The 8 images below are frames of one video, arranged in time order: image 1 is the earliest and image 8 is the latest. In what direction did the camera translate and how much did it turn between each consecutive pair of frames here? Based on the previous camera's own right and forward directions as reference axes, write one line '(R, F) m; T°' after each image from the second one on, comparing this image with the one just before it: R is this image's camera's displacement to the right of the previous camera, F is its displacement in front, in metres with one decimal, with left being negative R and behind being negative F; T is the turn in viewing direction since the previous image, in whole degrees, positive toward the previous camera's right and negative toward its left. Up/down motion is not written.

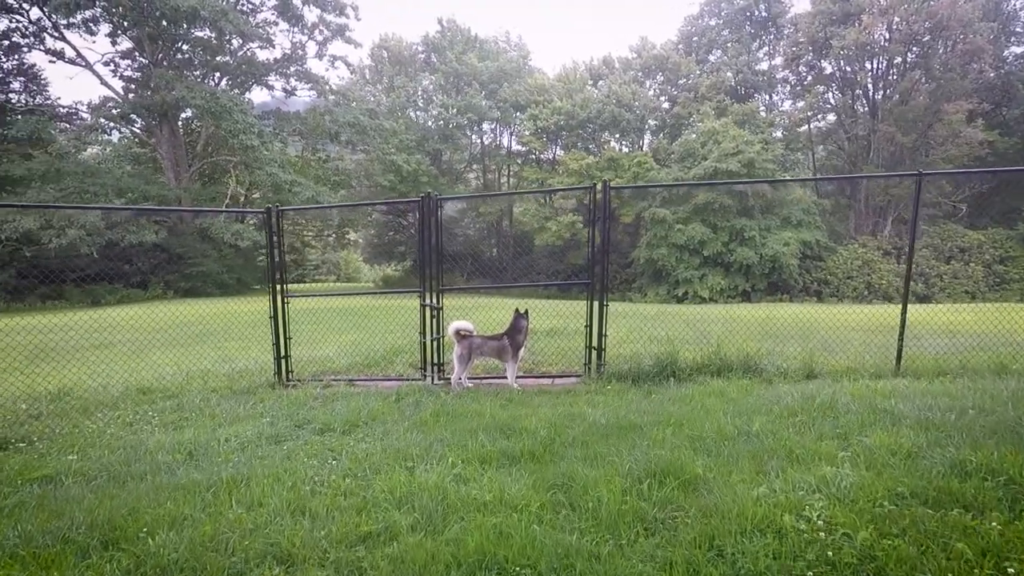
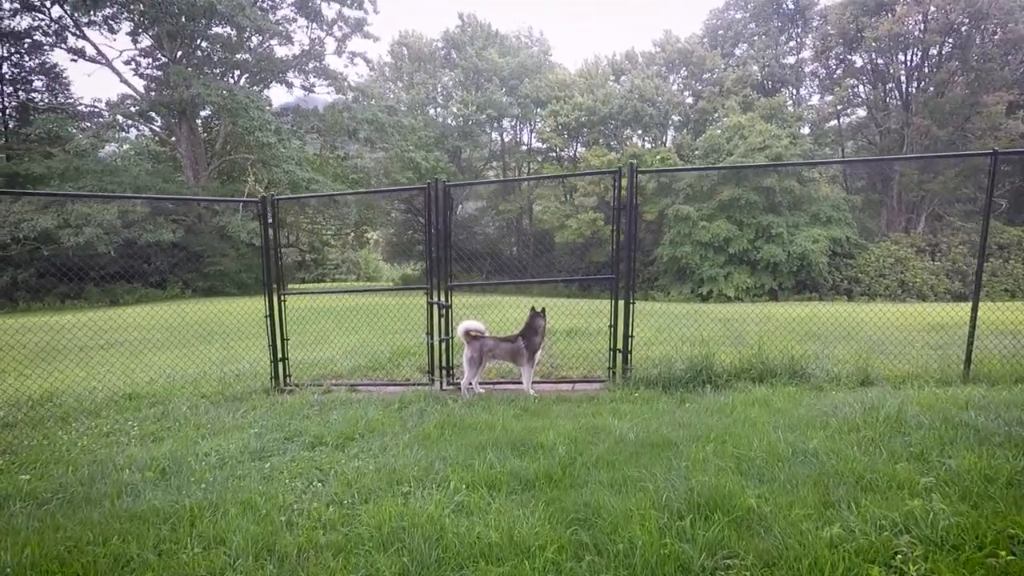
(0.0, +0.6) m; -2°
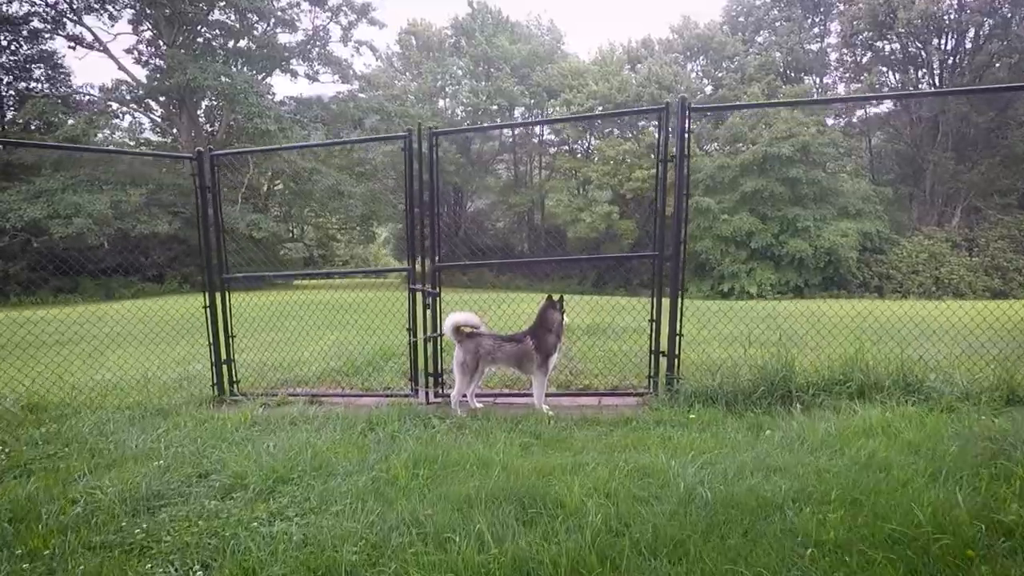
(0.0, +1.4) m; -1°
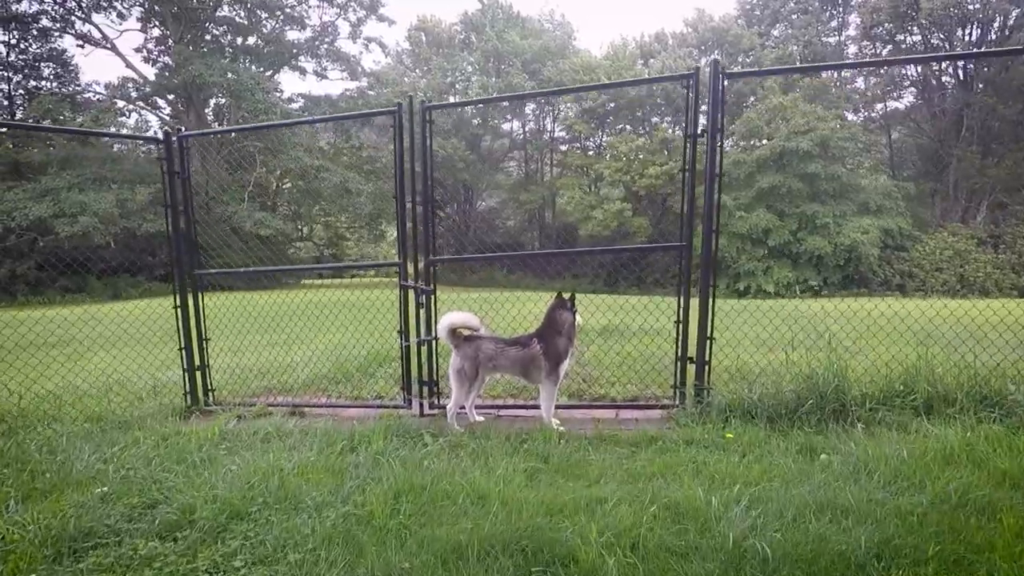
(0.0, +0.5) m; -1°
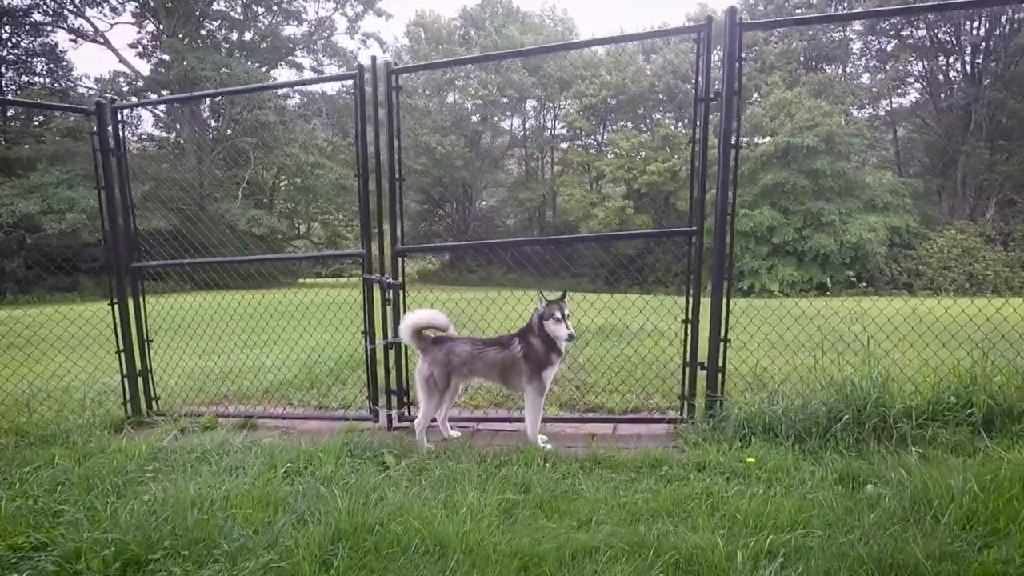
(+0.1, +0.5) m; 0°
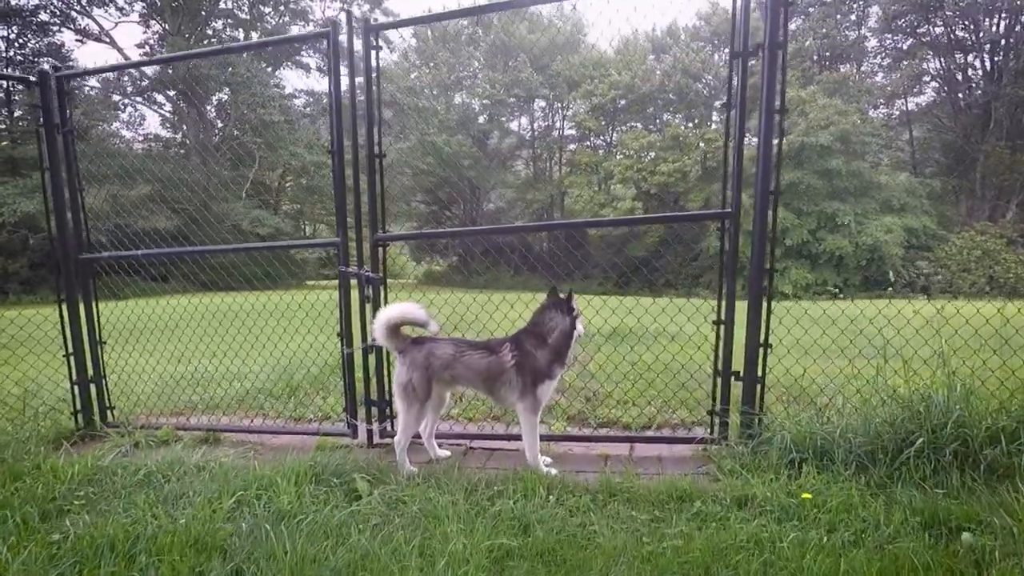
(0.0, +0.5) m; -1°
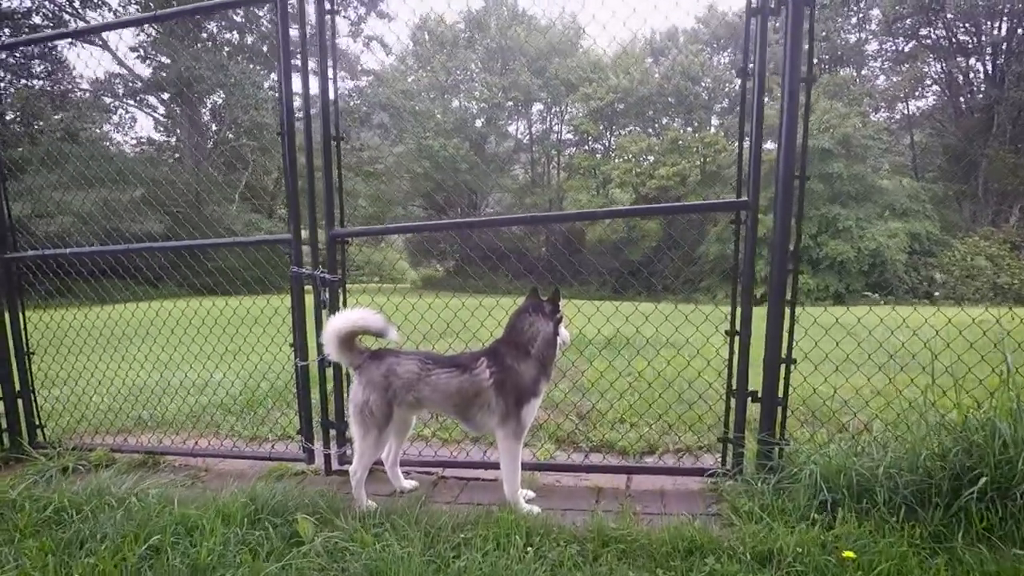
(+0.1, +0.4) m; 0°
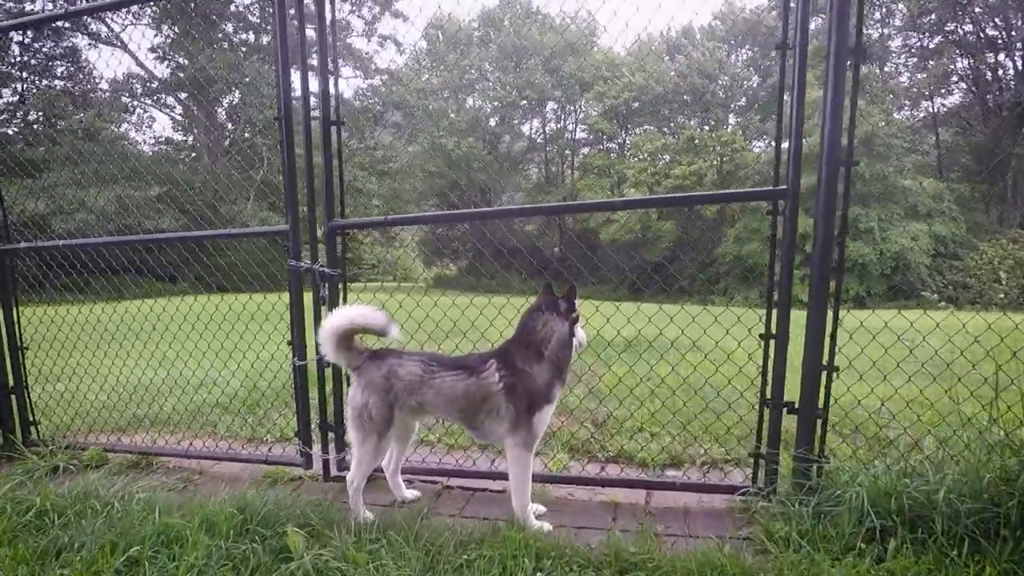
(0.0, +0.2) m; -1°
